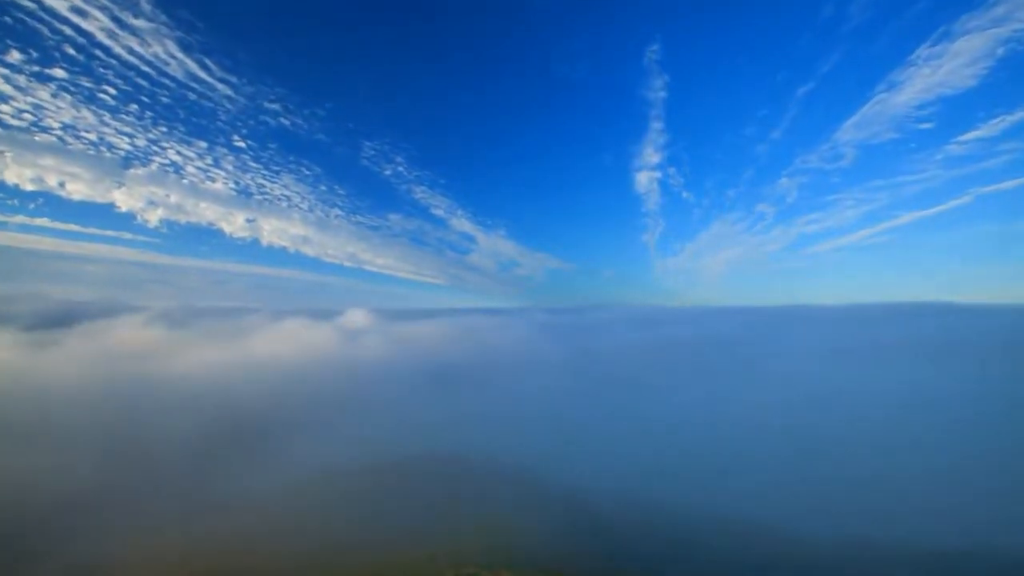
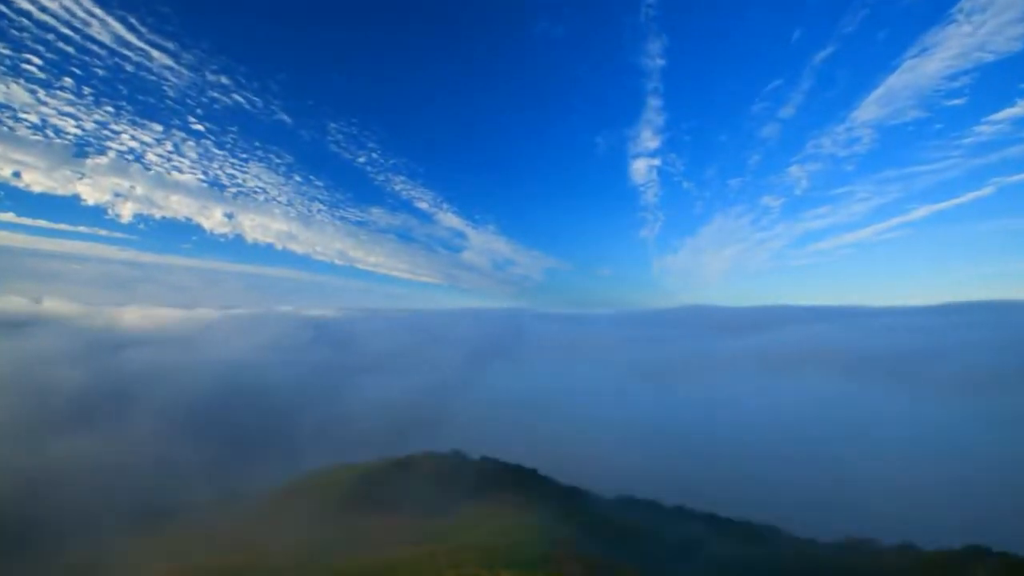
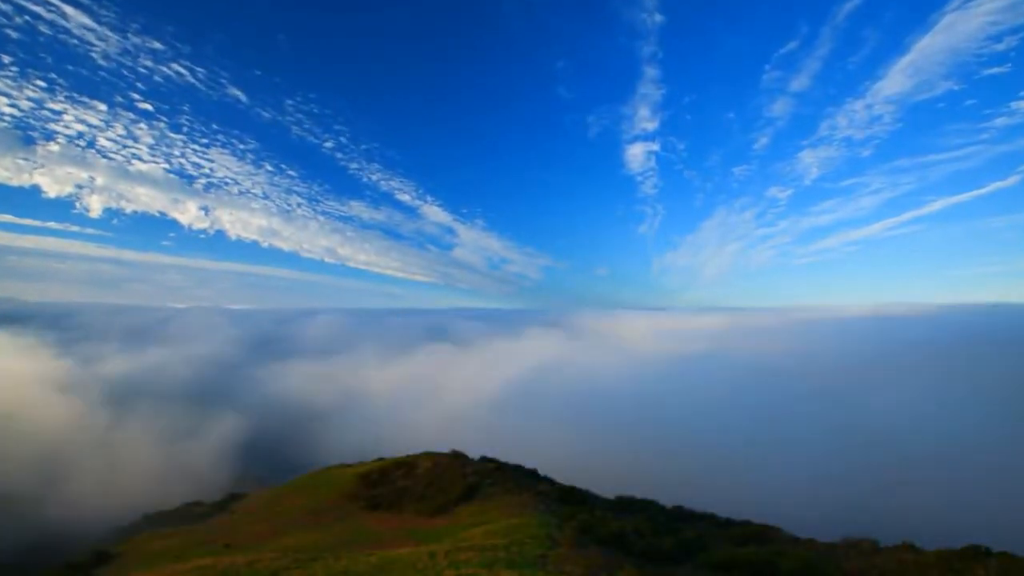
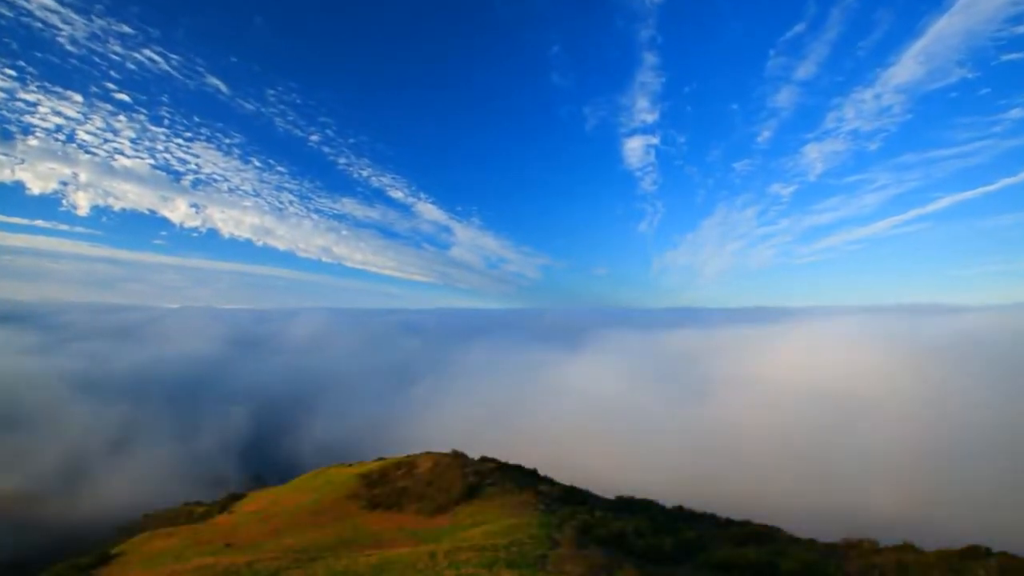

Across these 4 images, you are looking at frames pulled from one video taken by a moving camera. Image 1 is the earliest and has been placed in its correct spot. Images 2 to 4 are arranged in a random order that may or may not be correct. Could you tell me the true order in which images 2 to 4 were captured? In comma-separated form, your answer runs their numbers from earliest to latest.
2, 3, 4
